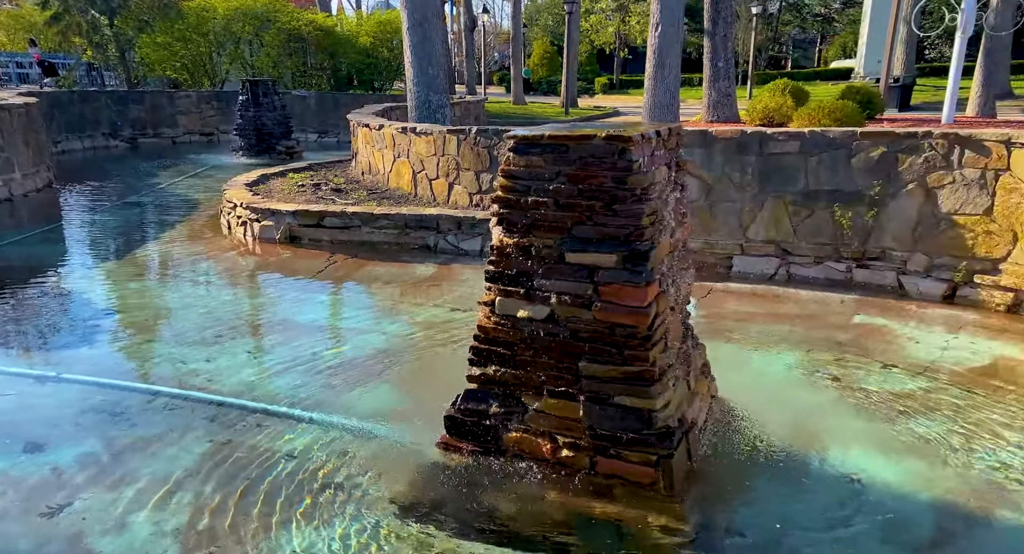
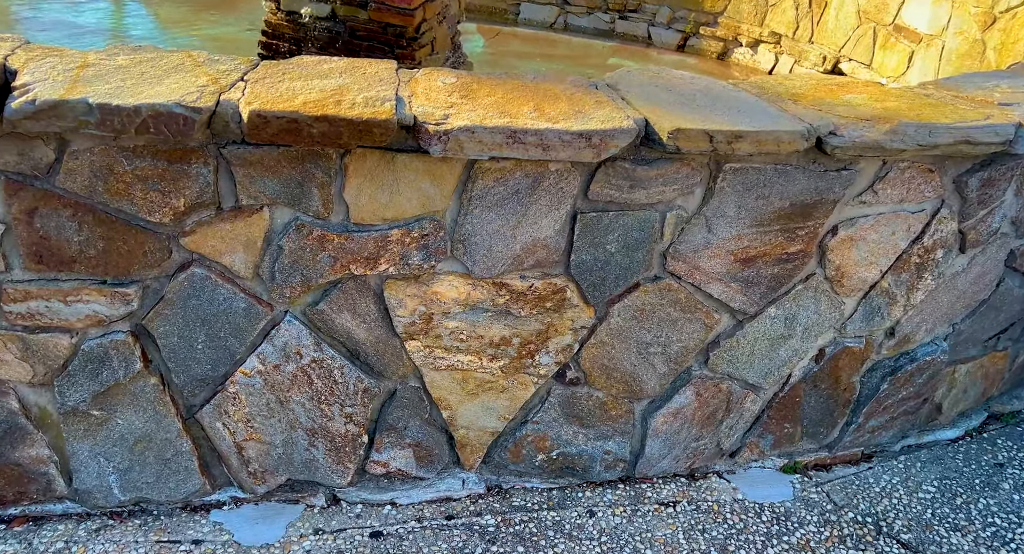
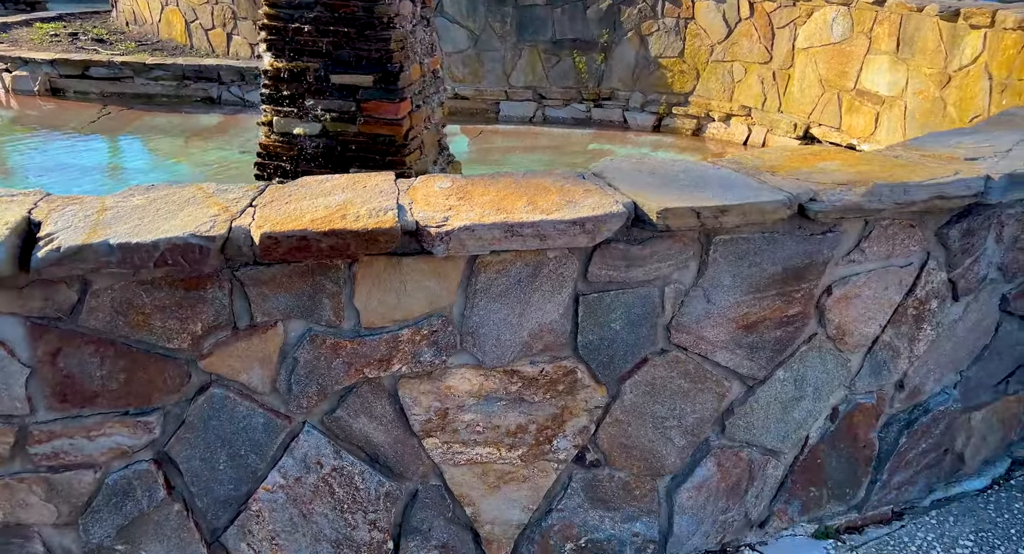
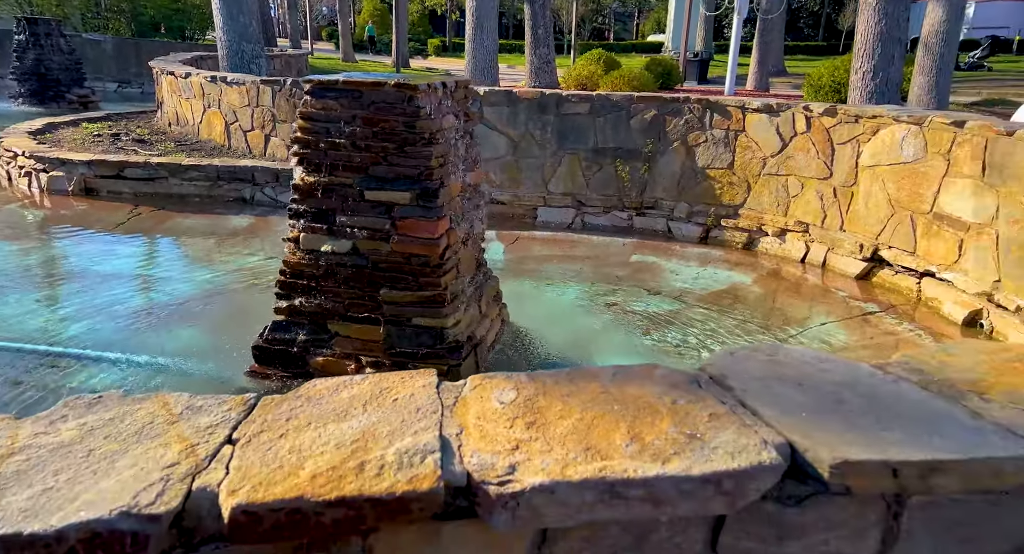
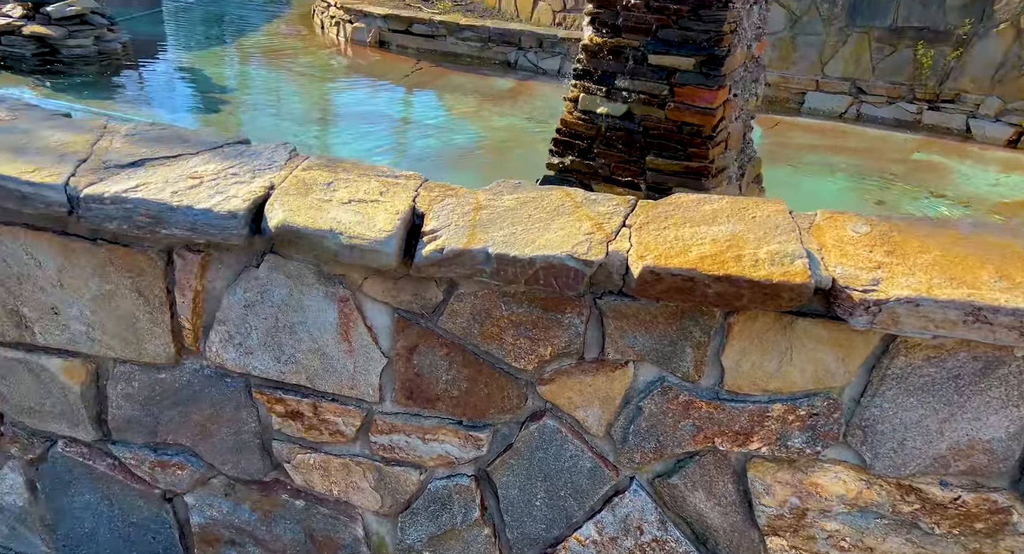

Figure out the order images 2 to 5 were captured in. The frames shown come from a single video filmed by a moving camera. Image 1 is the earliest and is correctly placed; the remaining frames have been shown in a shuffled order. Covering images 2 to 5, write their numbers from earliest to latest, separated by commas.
4, 3, 2, 5
